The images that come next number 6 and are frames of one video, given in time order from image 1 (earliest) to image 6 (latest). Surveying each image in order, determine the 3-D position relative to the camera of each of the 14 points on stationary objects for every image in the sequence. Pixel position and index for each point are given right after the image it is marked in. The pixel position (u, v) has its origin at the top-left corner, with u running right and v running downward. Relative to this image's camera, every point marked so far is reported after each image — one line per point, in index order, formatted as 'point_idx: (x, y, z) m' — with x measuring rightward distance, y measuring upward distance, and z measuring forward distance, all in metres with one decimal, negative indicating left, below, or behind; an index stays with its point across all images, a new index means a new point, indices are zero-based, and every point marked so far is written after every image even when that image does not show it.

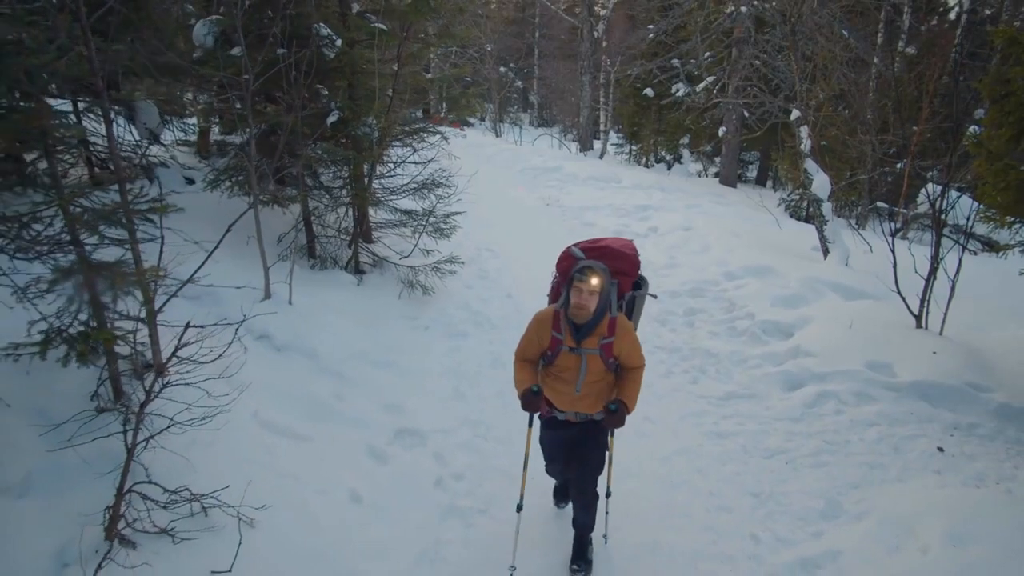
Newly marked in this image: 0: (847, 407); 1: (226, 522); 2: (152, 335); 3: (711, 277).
0: (+2.7, -0.9, +5.6) m
1: (-1.4, -1.2, +3.6) m
2: (-2.1, -0.3, +4.0) m
3: (+2.5, +0.2, +8.7) m
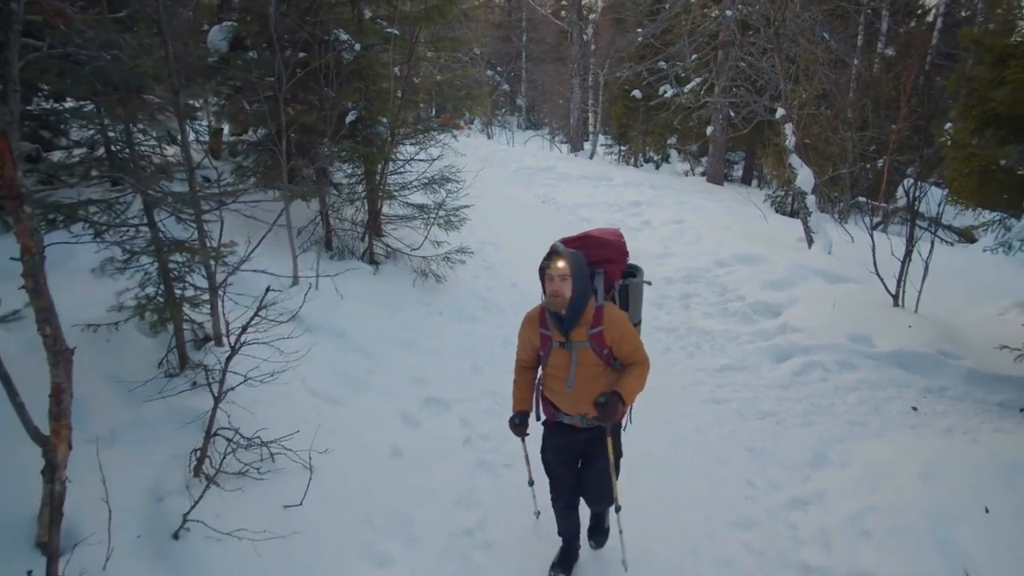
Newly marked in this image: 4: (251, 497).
0: (+2.8, -0.8, +6.1) m
1: (-1.3, -1.0, +4.1) m
2: (-1.9, -0.1, +4.5) m
3: (+2.6, +0.3, +9.3) m
4: (-1.4, -1.1, +3.7) m
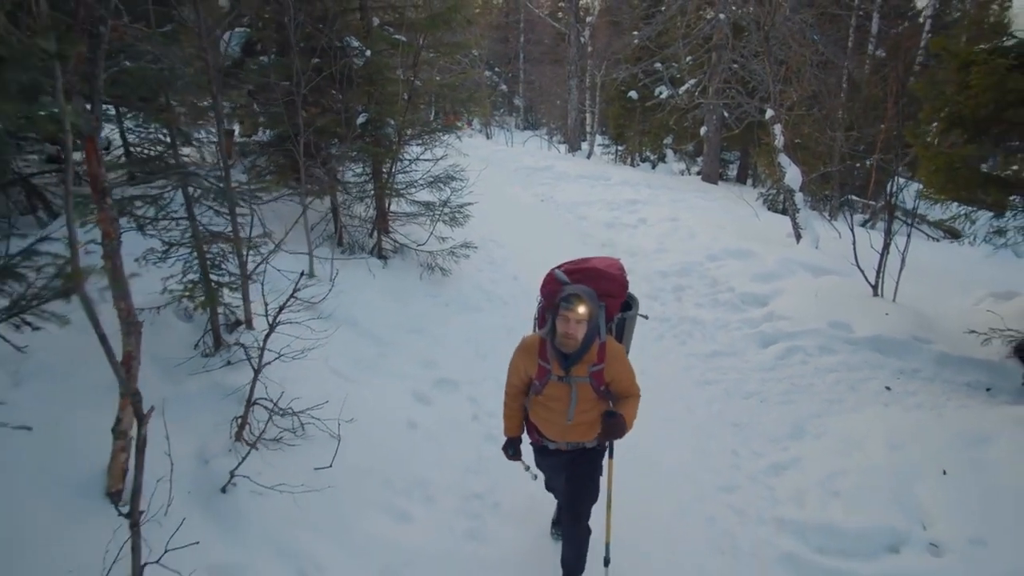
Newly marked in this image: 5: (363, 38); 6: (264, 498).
0: (+2.9, -0.7, +6.6) m
1: (-1.2, -1.0, +4.5) m
2: (-1.9, 0.0, +4.9) m
3: (+2.6, +0.4, +9.8) m
4: (-1.3, -1.0, +4.1) m
5: (-1.8, +2.9, +8.1) m
6: (-1.4, -1.1, +3.8) m
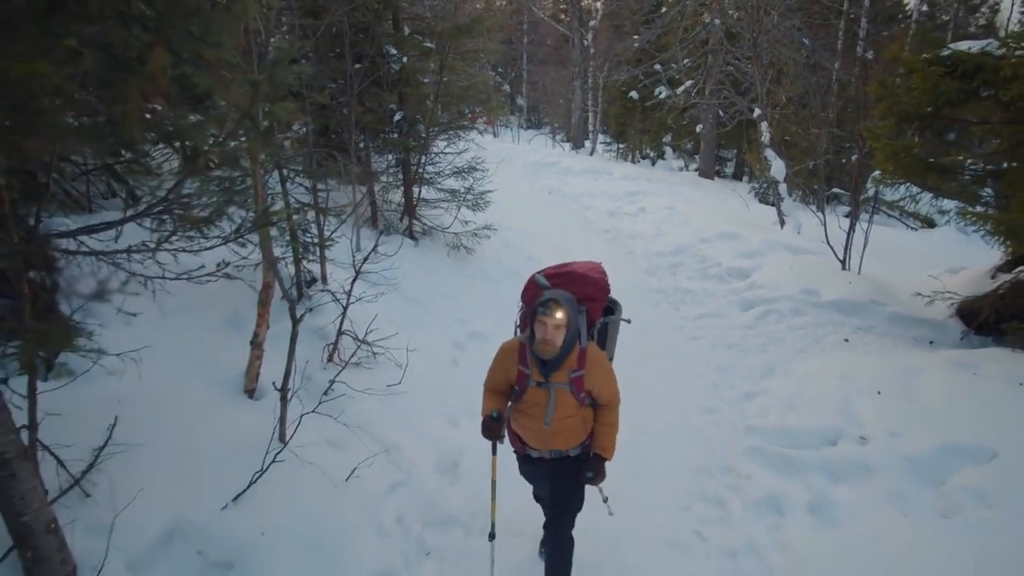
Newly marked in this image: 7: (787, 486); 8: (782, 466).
0: (+3.1, -0.3, +7.8) m
1: (-1.0, -0.6, +5.7) m
2: (-1.7, +0.3, +6.1) m
3: (+2.8, +0.7, +11.0) m
4: (-1.1, -0.7, +5.3) m
5: (-1.5, +3.3, +9.3) m
6: (-1.1, -0.8, +5.0) m
7: (+1.9, -1.4, +4.8) m
8: (+1.9, -1.3, +5.0) m
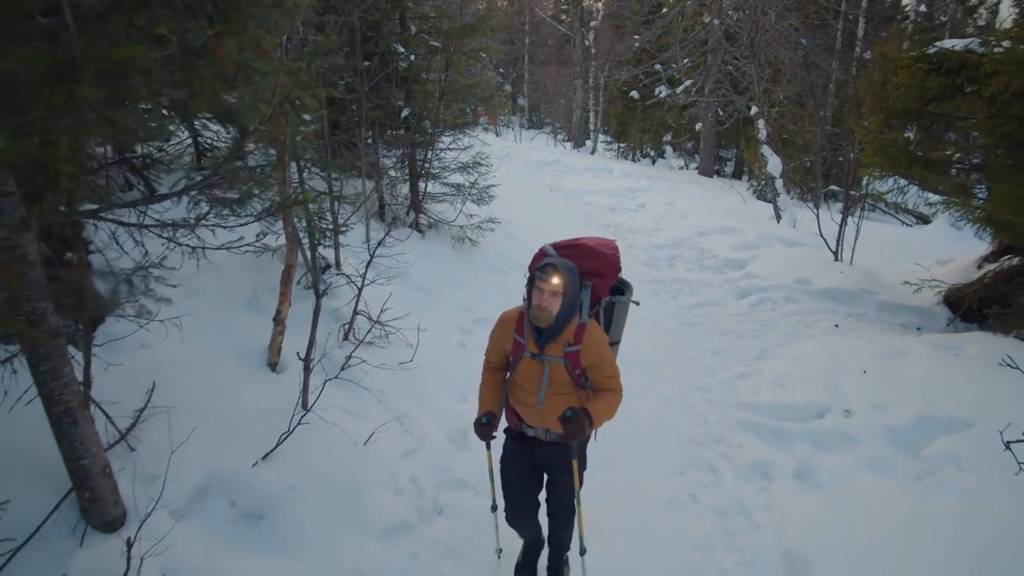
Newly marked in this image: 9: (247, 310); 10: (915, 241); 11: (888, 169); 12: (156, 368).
0: (+3.1, -0.2, +8.1) m
1: (-1.0, -0.5, +6.0) m
2: (-1.6, +0.4, +6.4) m
3: (+2.9, +0.9, +11.3) m
4: (-1.1, -0.6, +5.6) m
5: (-1.5, +3.4, +9.7) m
6: (-1.1, -0.7, +5.3) m
7: (+1.9, -1.2, +5.1) m
8: (+2.0, -1.1, +5.3) m
9: (-2.1, -0.2, +5.4) m
10: (+6.4, +0.8, +11.0) m
11: (+4.1, +1.3, +7.5) m
12: (-2.2, -0.5, +4.2) m
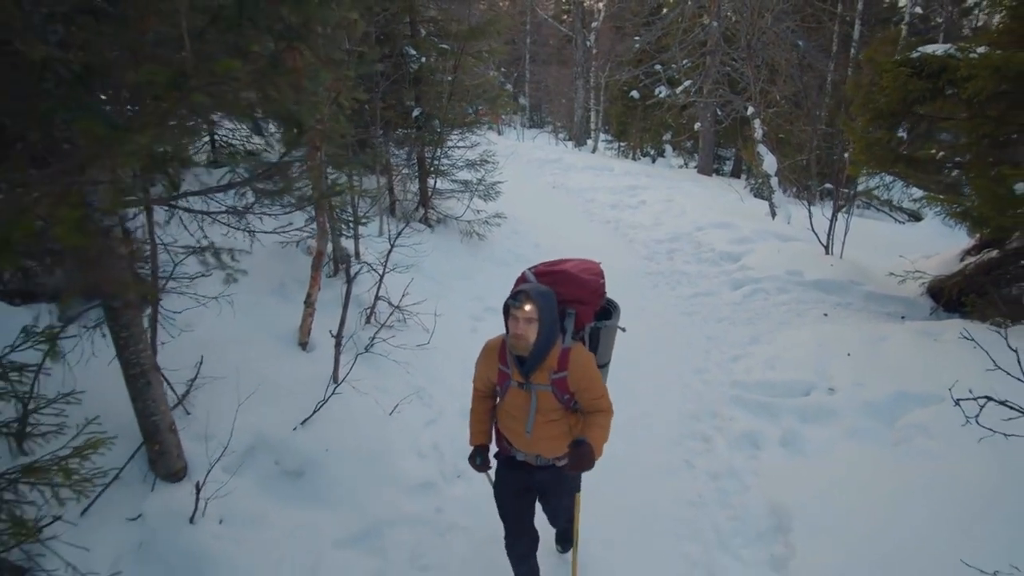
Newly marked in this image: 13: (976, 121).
0: (+3.2, -0.1, +8.6) m
1: (-0.9, -0.4, +6.5) m
2: (-1.6, +0.6, +6.9) m
3: (+3.0, +1.0, +11.7) m
4: (-1.0, -0.4, +6.1) m
5: (-1.4, +3.5, +10.1) m
6: (-1.0, -0.6, +5.8) m
7: (+2.0, -1.1, +5.5) m
8: (+2.1, -1.0, +5.8) m
9: (-2.0, -0.1, +5.9) m
10: (+6.5, +0.9, +11.5) m
11: (+4.1, +1.4, +7.9) m
12: (-2.1, -0.4, +4.7) m
13: (+4.4, +1.6, +6.6) m
